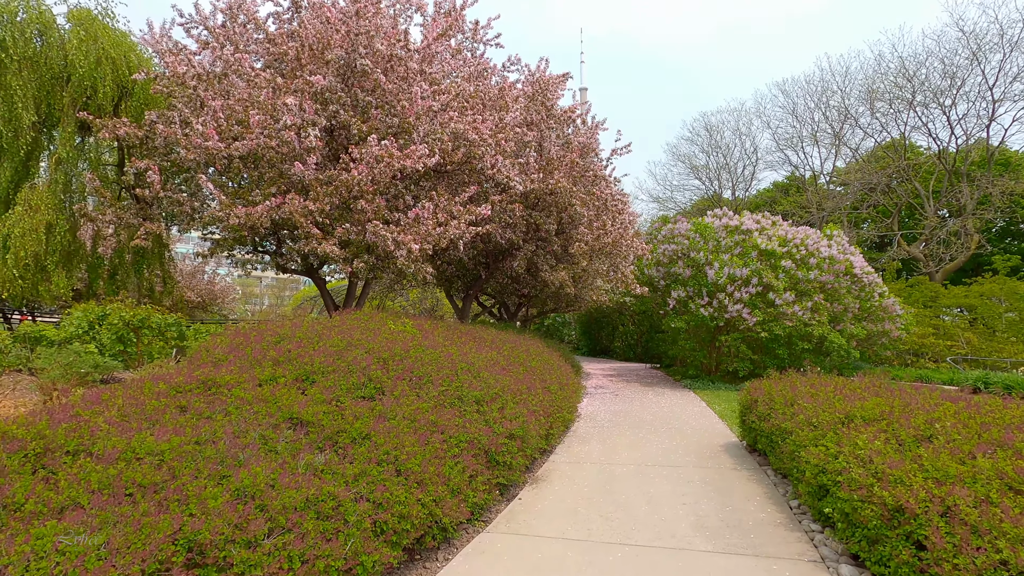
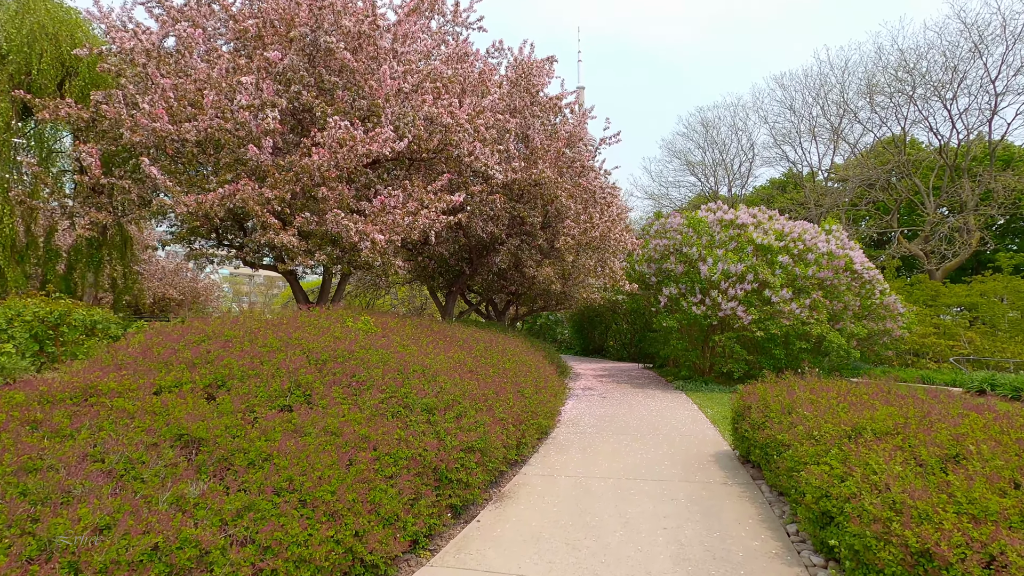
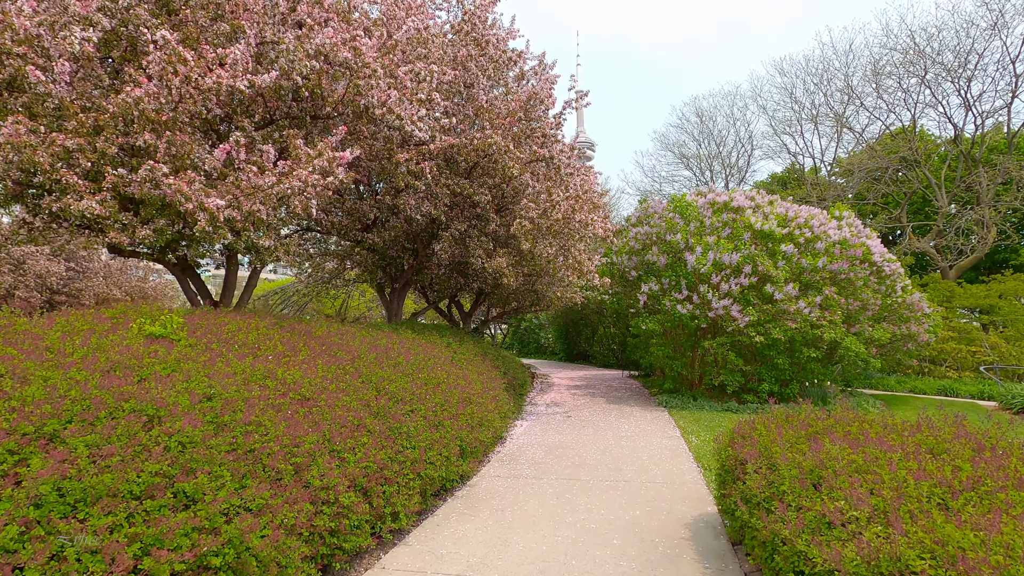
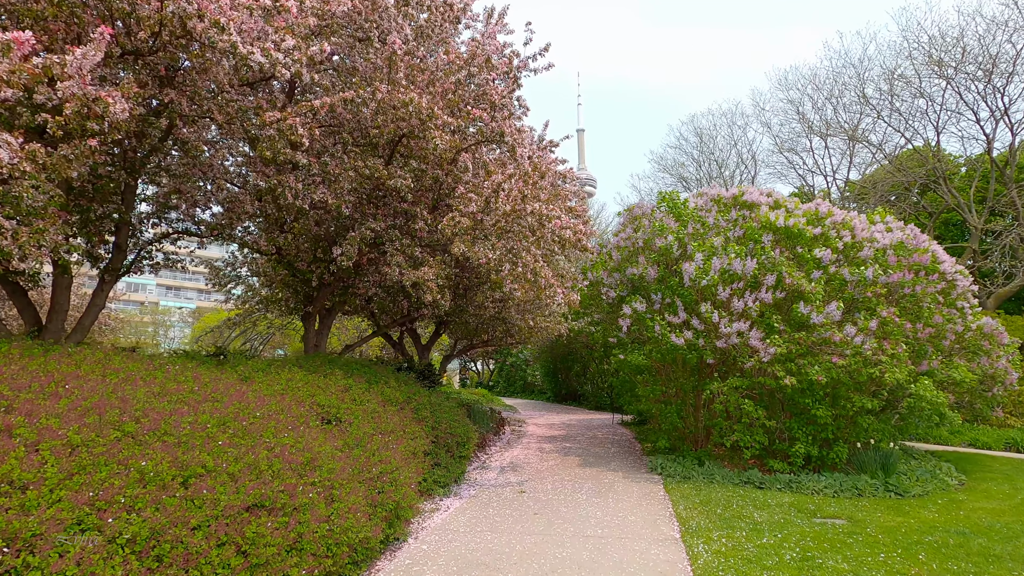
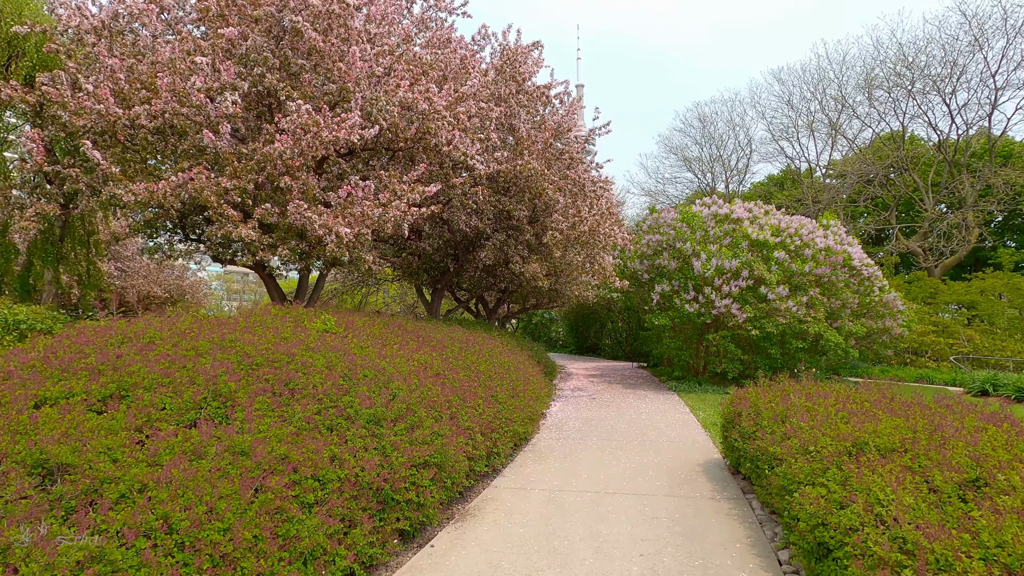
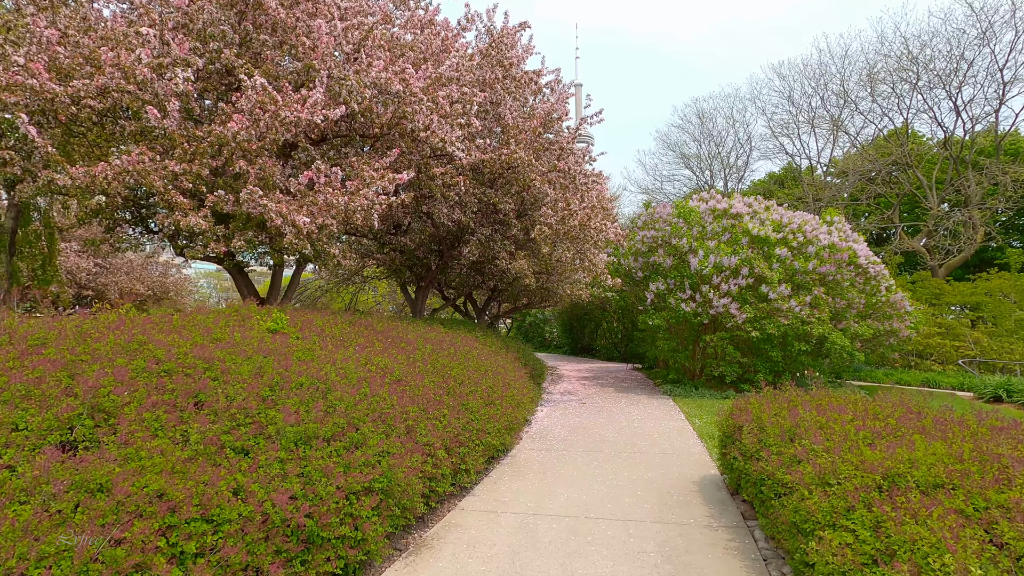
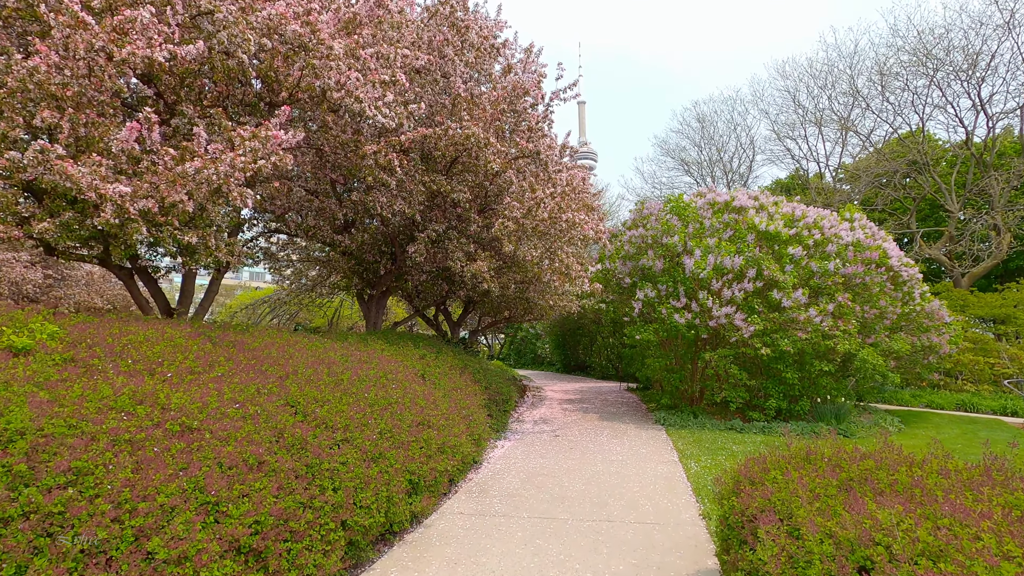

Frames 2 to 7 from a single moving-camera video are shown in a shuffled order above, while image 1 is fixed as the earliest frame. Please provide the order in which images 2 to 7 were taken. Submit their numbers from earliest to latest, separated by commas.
2, 5, 6, 3, 7, 4
